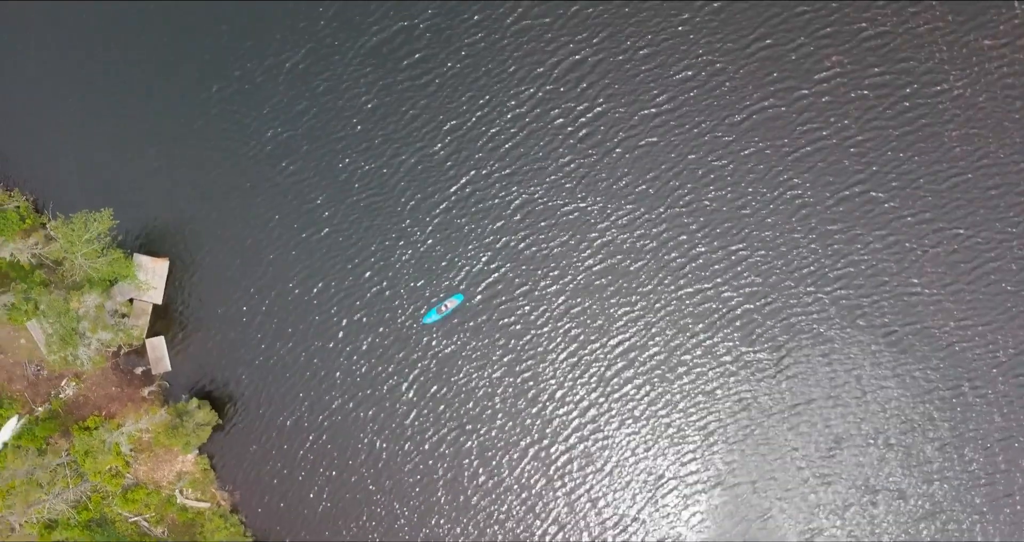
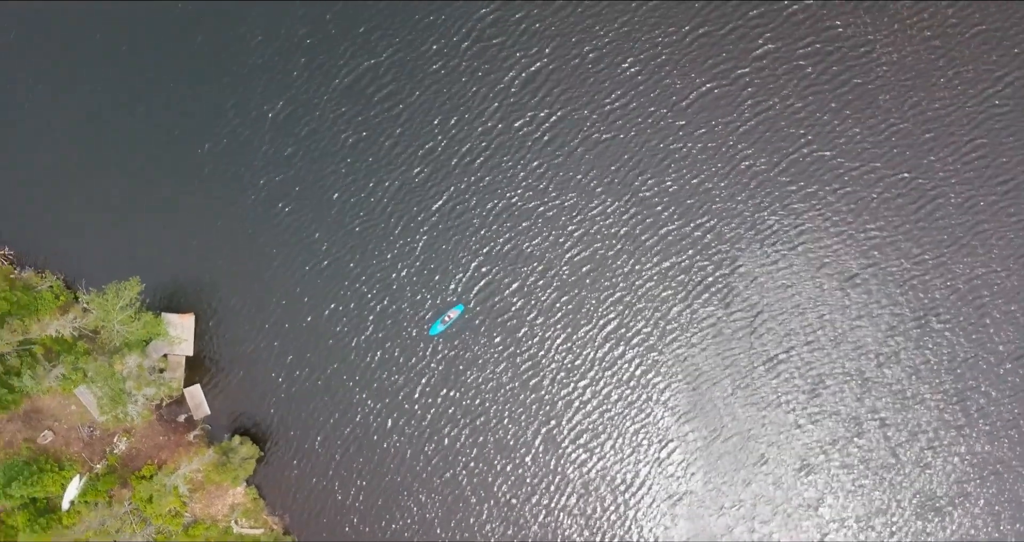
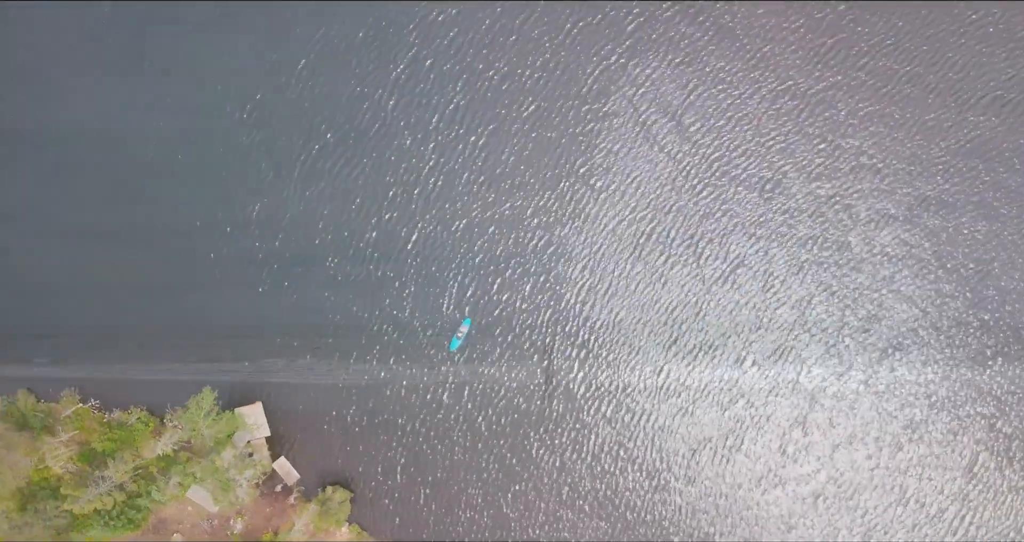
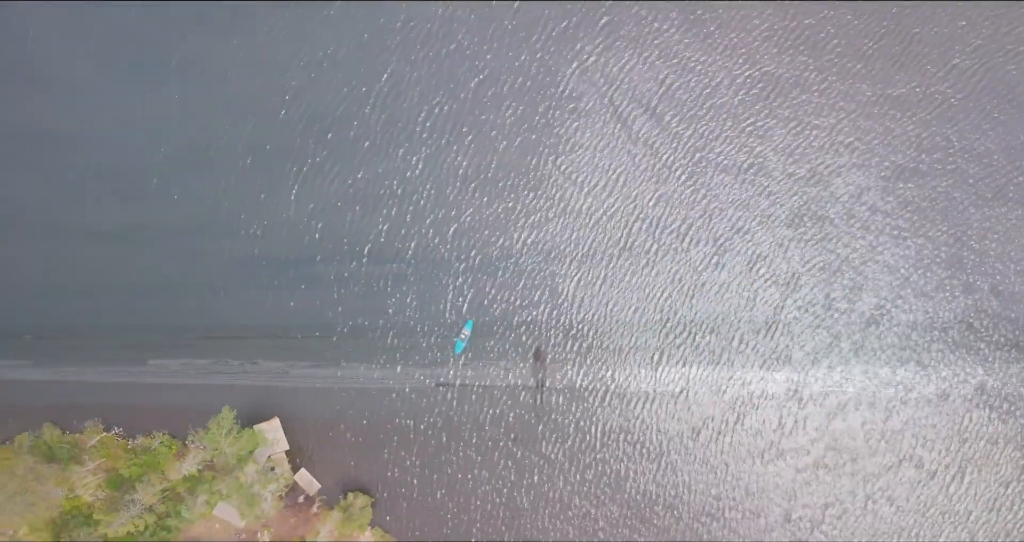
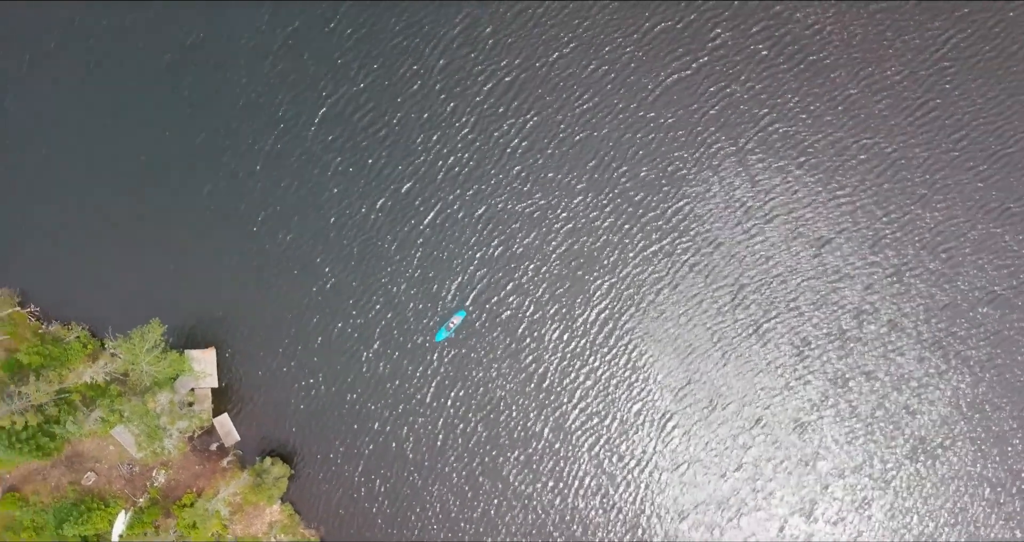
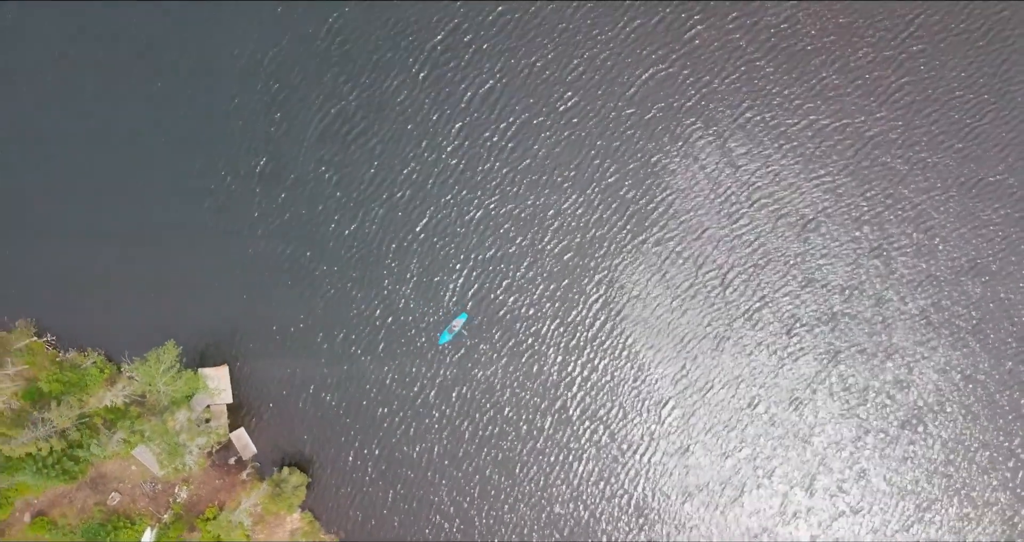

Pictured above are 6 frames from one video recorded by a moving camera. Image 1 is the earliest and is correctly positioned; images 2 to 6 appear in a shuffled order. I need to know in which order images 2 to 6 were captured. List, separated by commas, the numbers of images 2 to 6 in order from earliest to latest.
2, 5, 6, 3, 4
